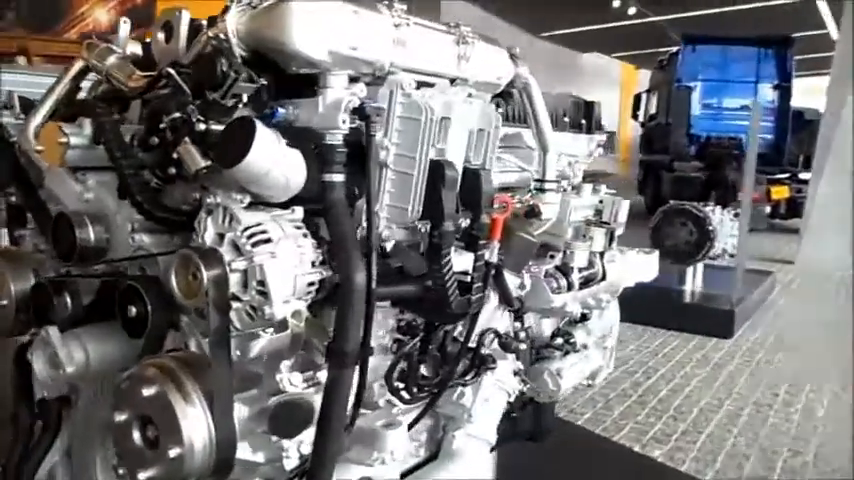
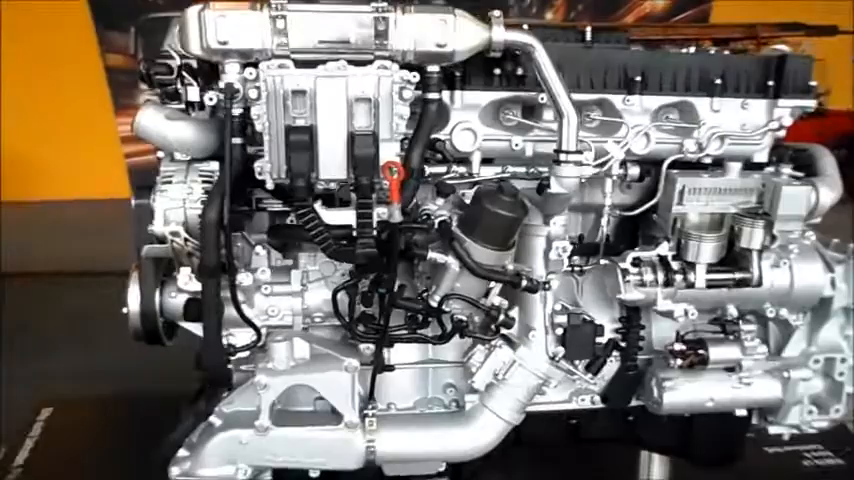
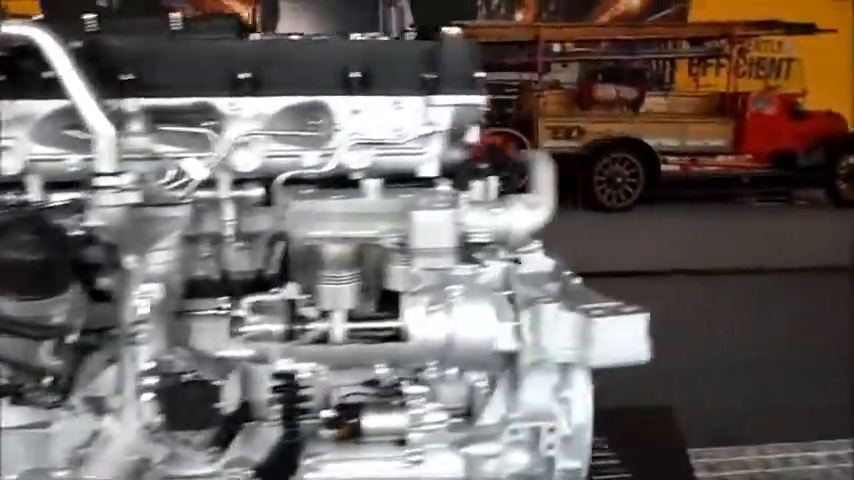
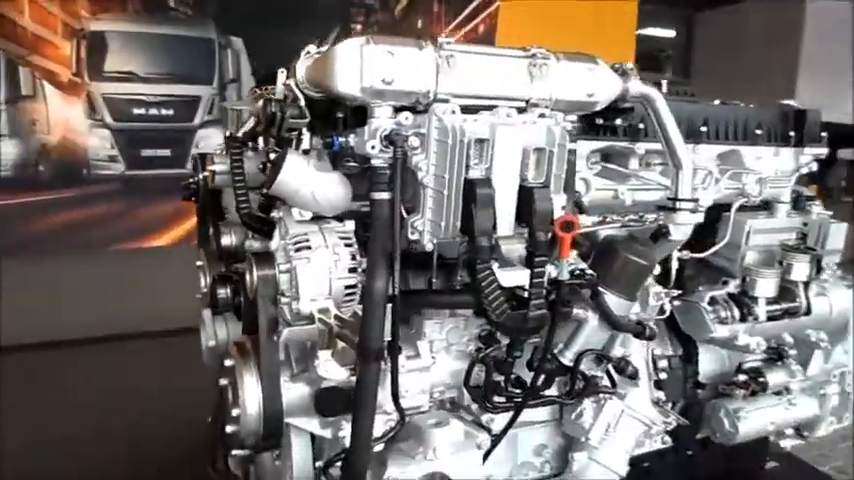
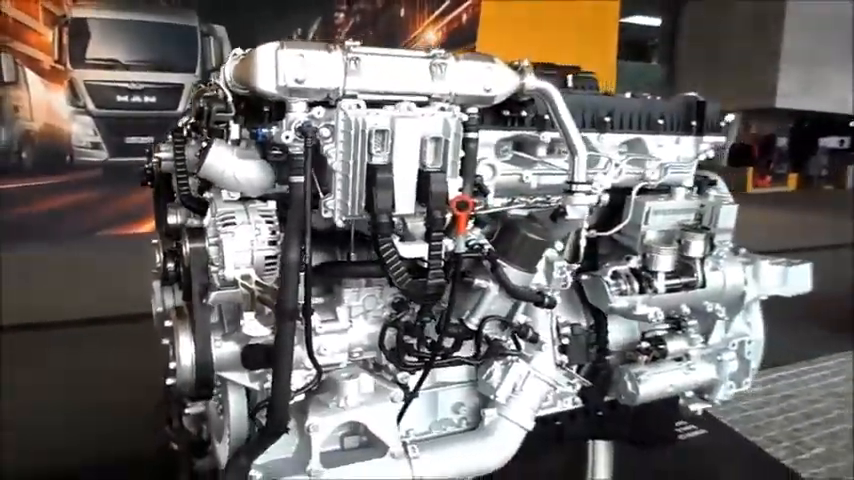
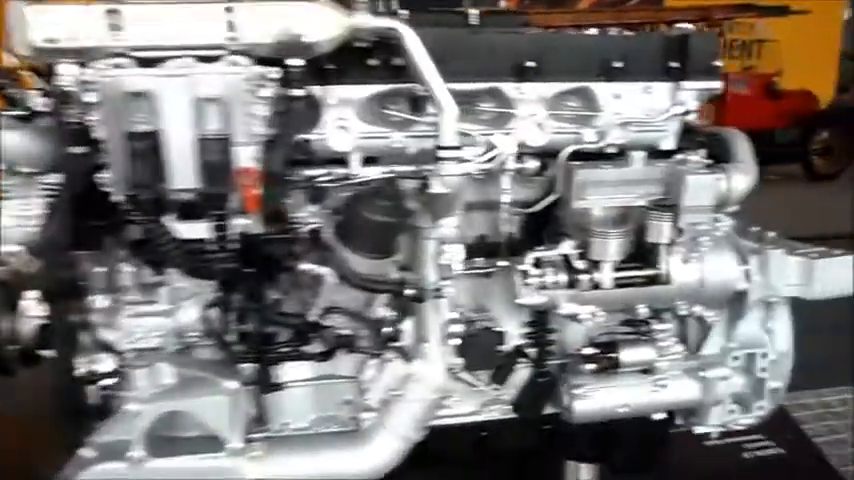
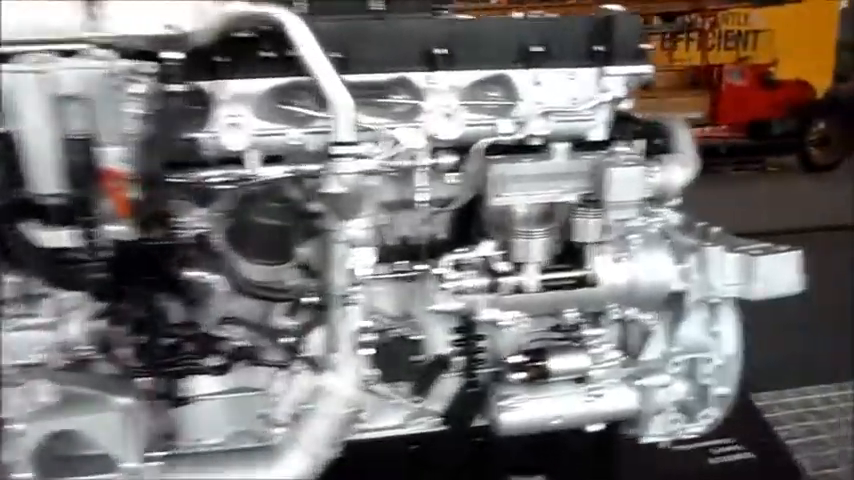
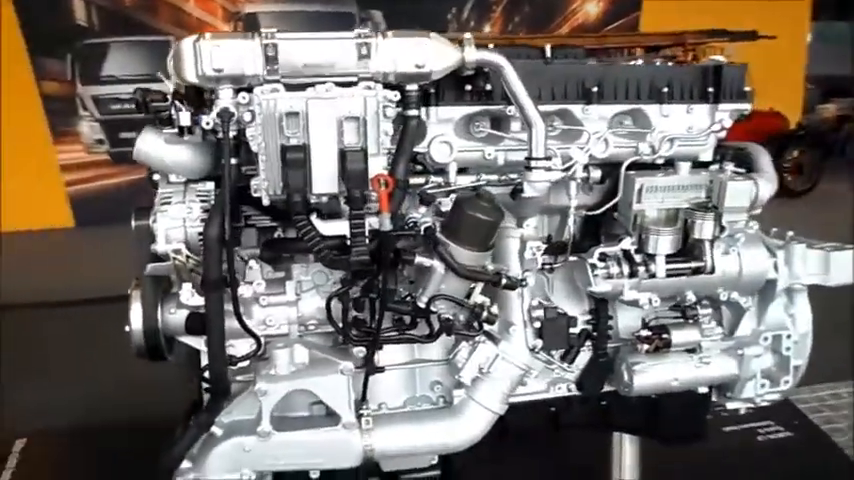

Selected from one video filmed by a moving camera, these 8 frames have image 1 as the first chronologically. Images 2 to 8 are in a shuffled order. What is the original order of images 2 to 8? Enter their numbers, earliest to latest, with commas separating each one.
4, 5, 8, 2, 6, 7, 3
